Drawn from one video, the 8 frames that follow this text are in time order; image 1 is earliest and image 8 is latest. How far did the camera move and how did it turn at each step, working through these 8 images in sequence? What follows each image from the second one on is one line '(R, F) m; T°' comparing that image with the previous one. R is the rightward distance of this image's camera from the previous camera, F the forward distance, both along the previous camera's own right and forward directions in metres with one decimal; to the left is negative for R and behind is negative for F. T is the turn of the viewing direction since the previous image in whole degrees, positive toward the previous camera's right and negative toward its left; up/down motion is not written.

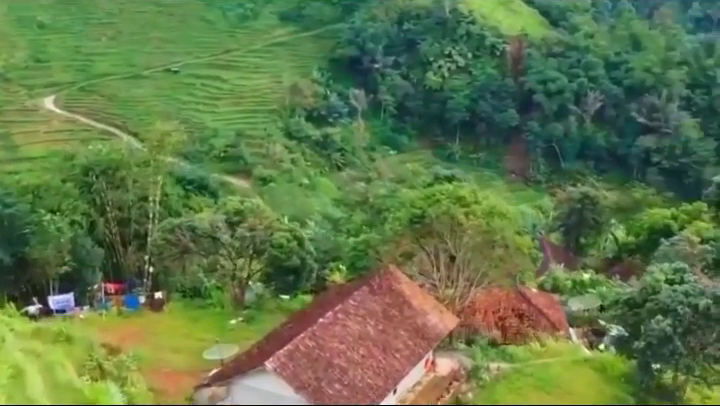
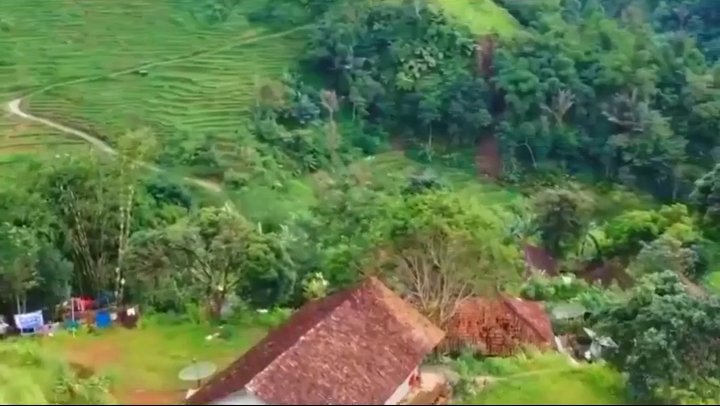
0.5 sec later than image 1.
(-0.1, +0.3) m; +2°
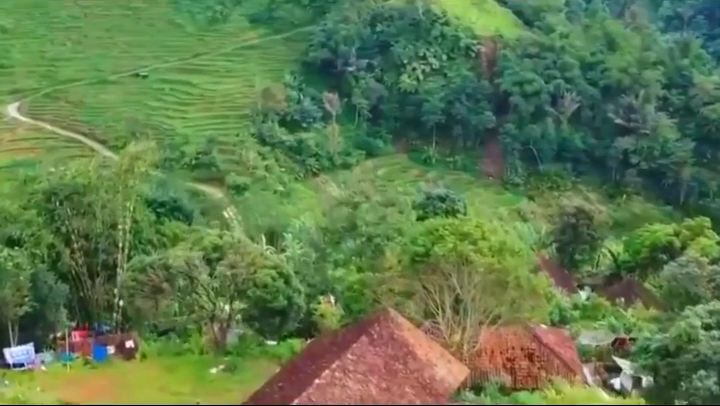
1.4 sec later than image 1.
(-0.1, +0.6) m; 0°
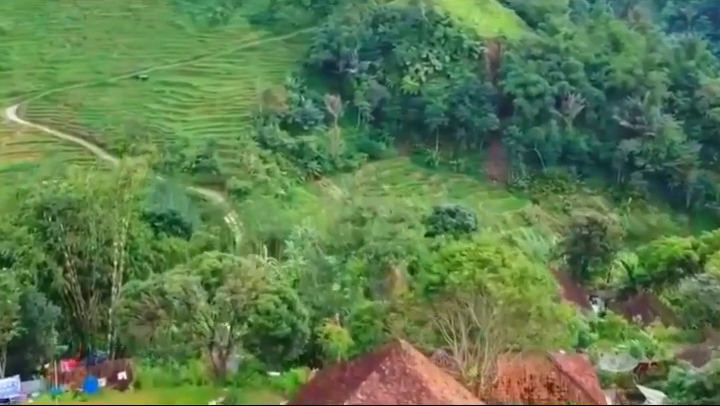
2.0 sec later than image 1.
(-0.1, +0.5) m; 0°
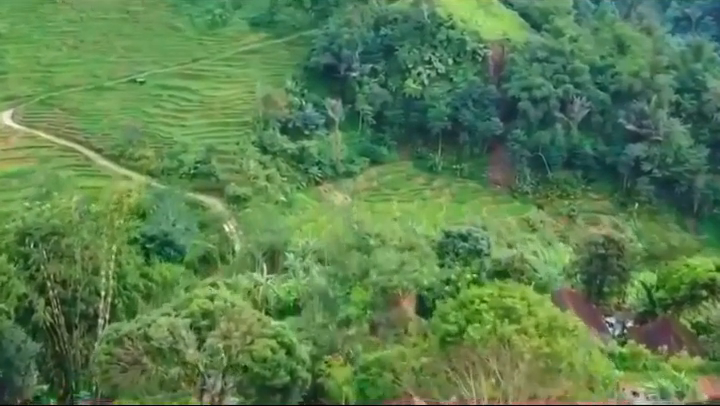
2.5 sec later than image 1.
(0.0, +0.8) m; 0°
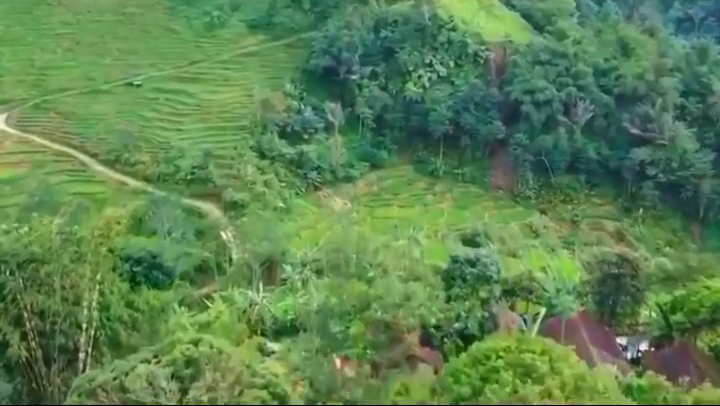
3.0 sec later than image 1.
(0.0, +0.8) m; 0°
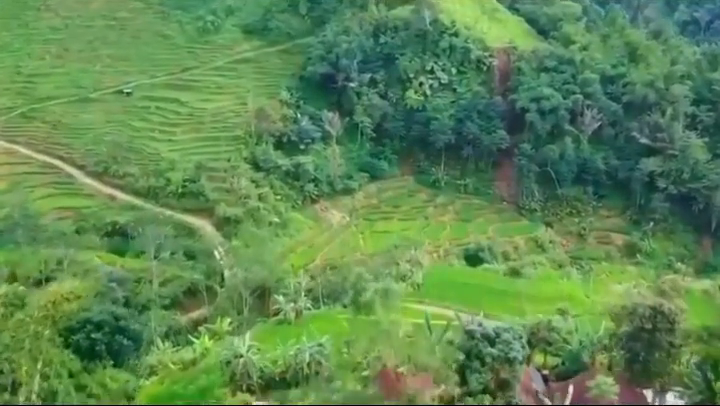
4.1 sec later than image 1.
(0.0, +1.7) m; 0°
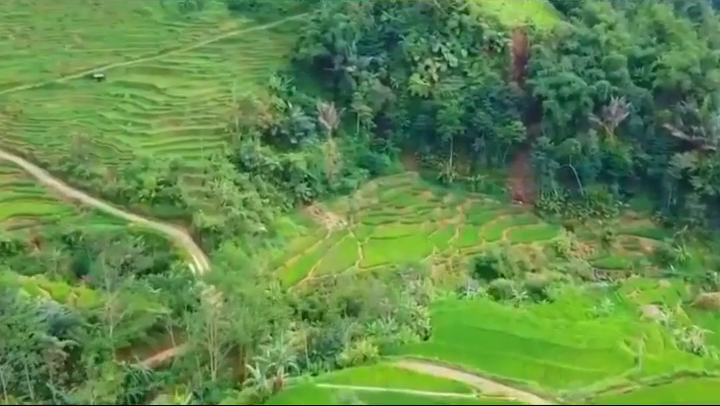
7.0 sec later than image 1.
(+0.2, +4.6) m; 0°
